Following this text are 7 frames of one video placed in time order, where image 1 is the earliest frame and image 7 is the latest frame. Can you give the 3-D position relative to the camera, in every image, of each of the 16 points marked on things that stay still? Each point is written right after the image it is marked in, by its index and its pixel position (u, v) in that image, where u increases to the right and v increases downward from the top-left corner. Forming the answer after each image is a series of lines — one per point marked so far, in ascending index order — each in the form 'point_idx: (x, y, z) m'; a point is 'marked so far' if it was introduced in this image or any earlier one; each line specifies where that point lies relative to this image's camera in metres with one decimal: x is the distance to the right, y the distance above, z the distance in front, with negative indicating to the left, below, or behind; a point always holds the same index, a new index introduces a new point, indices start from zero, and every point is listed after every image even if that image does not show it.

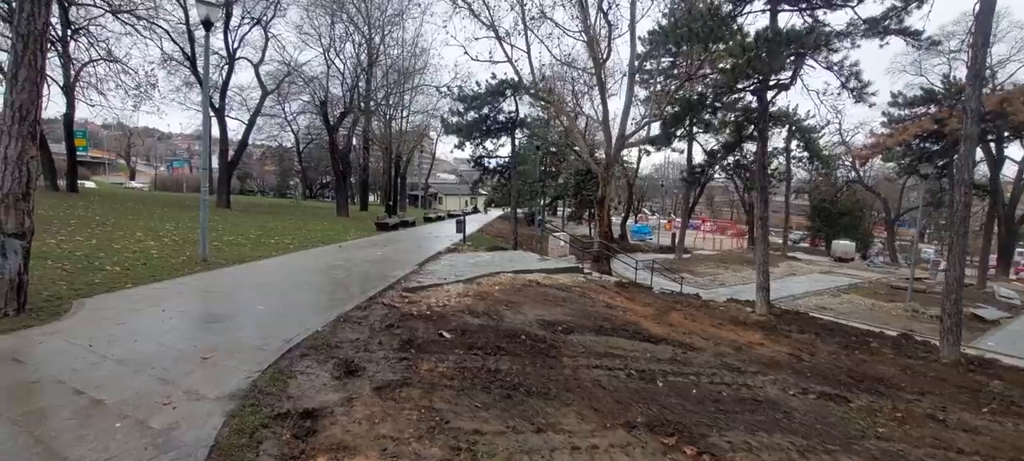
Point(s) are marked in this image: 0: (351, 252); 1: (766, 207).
0: (-3.7, -0.5, +11.4) m
1: (+5.8, +0.5, +11.4) m
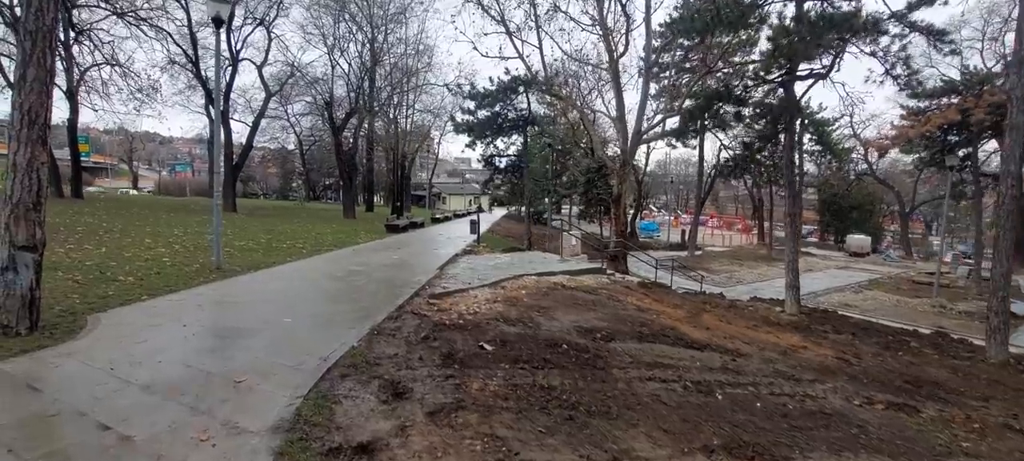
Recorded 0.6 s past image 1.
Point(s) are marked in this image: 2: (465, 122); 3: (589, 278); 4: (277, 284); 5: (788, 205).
0: (-3.3, -0.5, +11.1) m
1: (+6.3, +0.6, +11.1) m
2: (-1.5, +3.6, +16.6) m
3: (+1.6, -1.0, +10.2) m
4: (-3.5, -0.8, +7.4) m
5: (+6.3, +0.5, +11.4) m
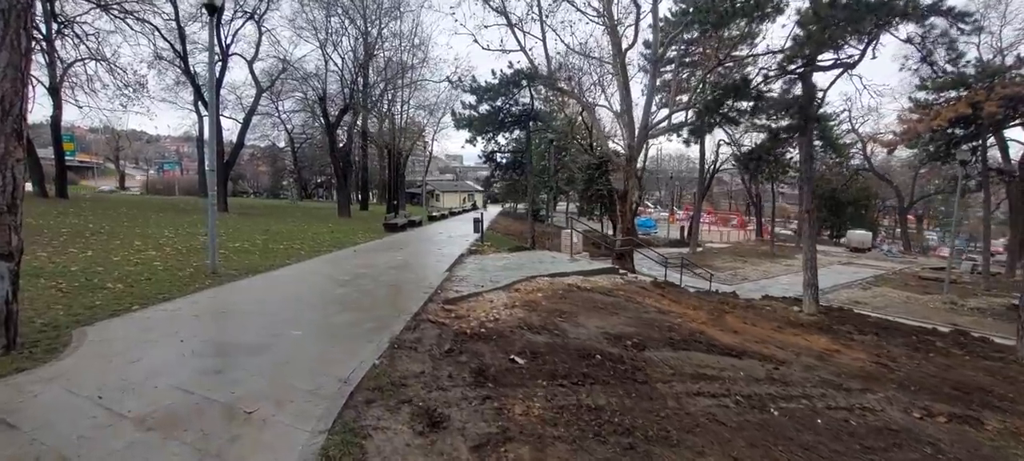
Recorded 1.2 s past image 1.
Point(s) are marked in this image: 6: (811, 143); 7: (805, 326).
0: (-3.1, -0.5, +10.6) m
1: (+6.5, +0.6, +10.7) m
2: (-1.5, +3.7, +16.1) m
3: (+1.8, -0.9, +9.8) m
4: (-3.2, -0.8, +6.9) m
5: (+6.5, +0.6, +11.0) m
6: (+6.6, +1.9, +11.0) m
7: (+5.3, -1.7, +9.0) m
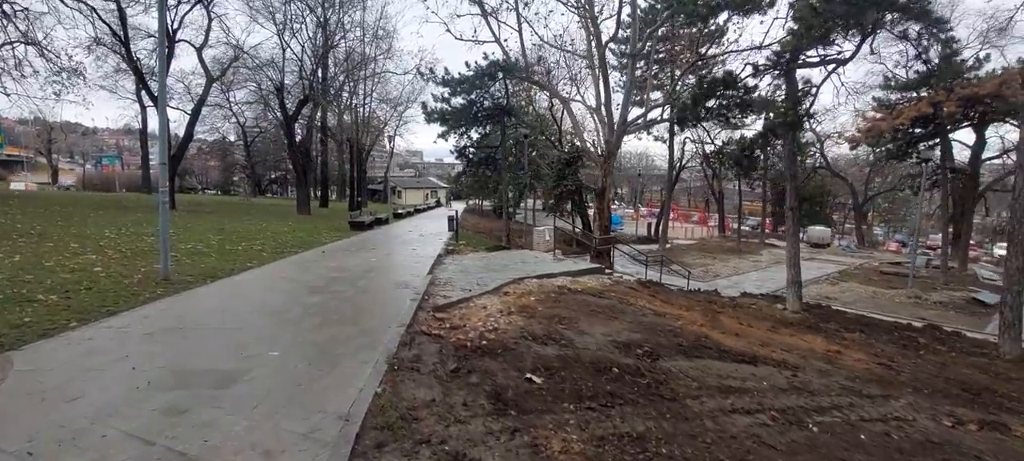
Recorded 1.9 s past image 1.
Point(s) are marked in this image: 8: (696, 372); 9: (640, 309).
0: (-3.4, -0.5, +9.8) m
1: (+6.1, +0.7, +10.7) m
2: (-2.3, +3.7, +15.4) m
3: (+1.5, -0.9, +9.4) m
4: (-3.3, -0.8, +6.1) m
5: (+6.1, +0.7, +11.0) m
6: (+6.2, +2.0, +11.0) m
7: (+5.1, -1.7, +8.9) m
8: (+1.7, -1.3, +4.8) m
9: (+2.0, -1.2, +7.7) m
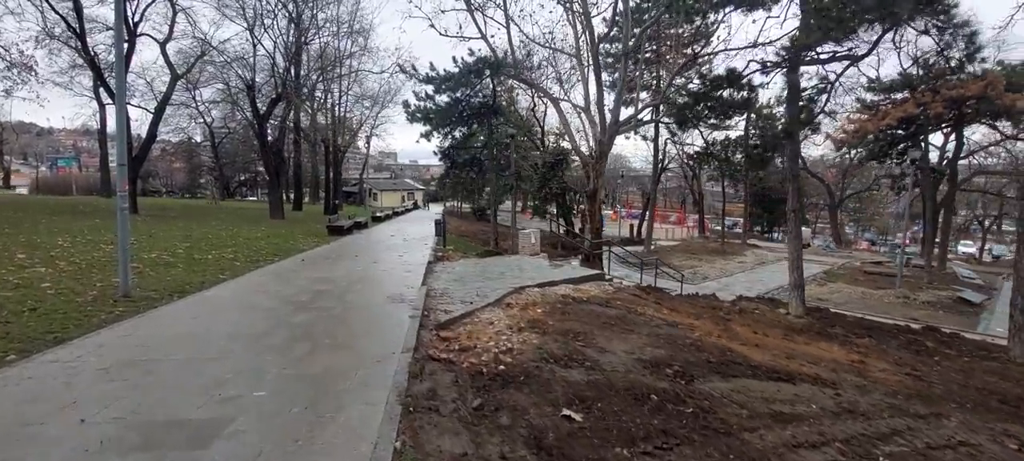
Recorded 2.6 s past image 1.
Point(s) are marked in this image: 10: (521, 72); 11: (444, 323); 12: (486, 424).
0: (-3.5, -0.7, +9.1) m
1: (+5.9, +0.6, +10.4) m
2: (-2.6, +3.6, +14.7) m
3: (+1.5, -1.0, +8.9) m
4: (-3.1, -0.9, +5.3) m
5: (+5.9, +0.6, +10.7) m
6: (+6.0, +1.9, +10.7) m
7: (+5.0, -1.7, +8.6) m
8: (+1.9, -1.4, +4.3) m
9: (+2.0, -1.3, +7.2) m
10: (+0.3, +4.7, +14.9) m
11: (-0.7, -1.0, +5.5) m
12: (-0.2, -1.2, +3.0) m
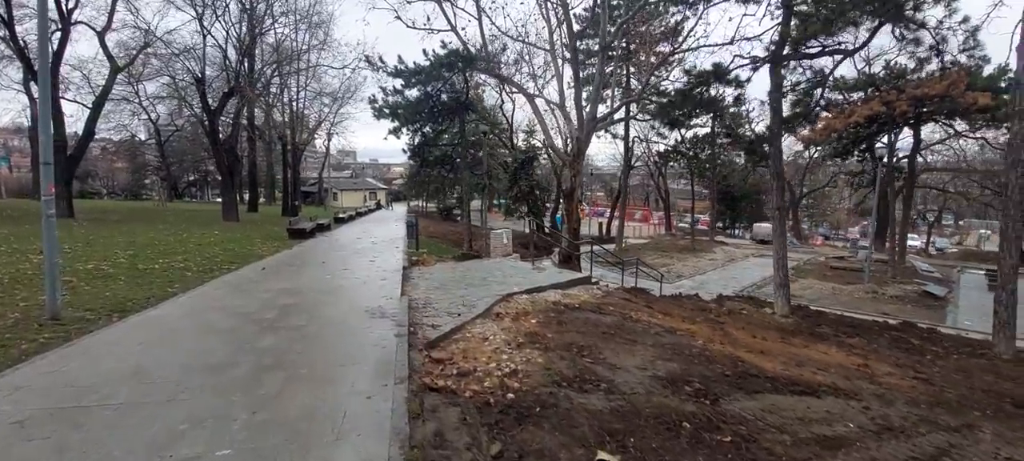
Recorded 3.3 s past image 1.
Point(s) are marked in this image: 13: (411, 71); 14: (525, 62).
0: (-3.8, -0.7, +8.2) m
1: (+5.5, +0.7, +10.2) m
2: (-3.4, +3.5, +13.9) m
3: (+1.2, -1.0, +8.4) m
4: (-3.1, -1.0, +4.5) m
5: (+5.5, +0.6, +10.5) m
6: (+5.6, +2.0, +10.5) m
7: (+4.8, -1.7, +8.4) m
8: (+2.0, -1.4, +3.8) m
9: (+1.9, -1.3, +6.8) m
10: (-0.5, +4.7, +14.3) m
11: (-0.8, -1.1, +4.8) m
12: (0.0, -1.2, +2.5) m
13: (-2.7, +4.2, +13.3) m
14: (+0.5, +5.1, +15.1) m
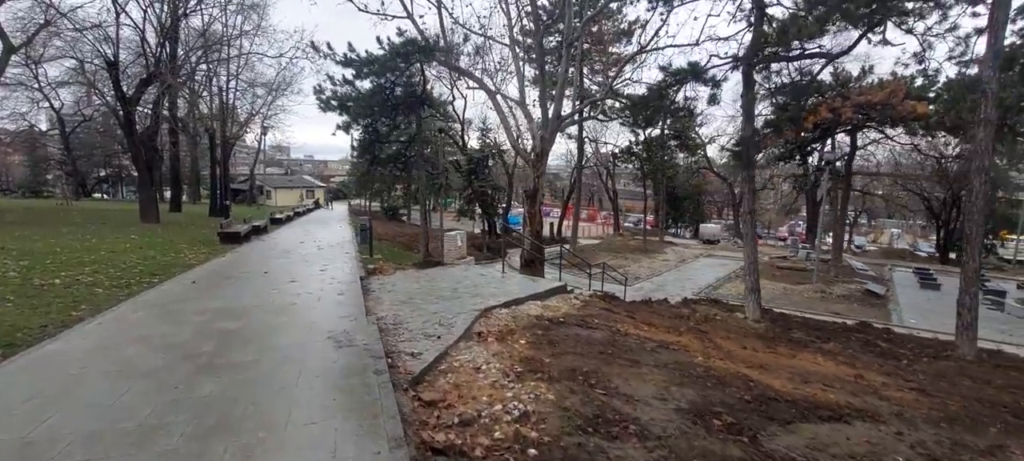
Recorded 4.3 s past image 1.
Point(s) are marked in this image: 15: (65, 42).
0: (-4.1, -0.8, +7.0) m
1: (+4.9, +0.6, +10.1) m
2: (-4.4, +3.5, +12.7) m
3: (+0.8, -1.1, +7.8) m
4: (-3.1, -1.1, +3.5) m
5: (+4.8, +0.6, +10.4) m
6: (+4.9, +1.9, +10.4) m
7: (+4.4, -1.8, +8.2) m
8: (+2.1, -1.5, +3.4) m
9: (+1.6, -1.4, +6.3) m
10: (-1.6, +4.6, +13.4) m
11: (-0.8, -1.2, +4.0) m
12: (+0.3, -1.3, +1.8) m
13: (-3.6, +4.1, +12.2) m
14: (-0.7, +5.1, +14.4) m
15: (-16.8, +7.3, +18.8) m
